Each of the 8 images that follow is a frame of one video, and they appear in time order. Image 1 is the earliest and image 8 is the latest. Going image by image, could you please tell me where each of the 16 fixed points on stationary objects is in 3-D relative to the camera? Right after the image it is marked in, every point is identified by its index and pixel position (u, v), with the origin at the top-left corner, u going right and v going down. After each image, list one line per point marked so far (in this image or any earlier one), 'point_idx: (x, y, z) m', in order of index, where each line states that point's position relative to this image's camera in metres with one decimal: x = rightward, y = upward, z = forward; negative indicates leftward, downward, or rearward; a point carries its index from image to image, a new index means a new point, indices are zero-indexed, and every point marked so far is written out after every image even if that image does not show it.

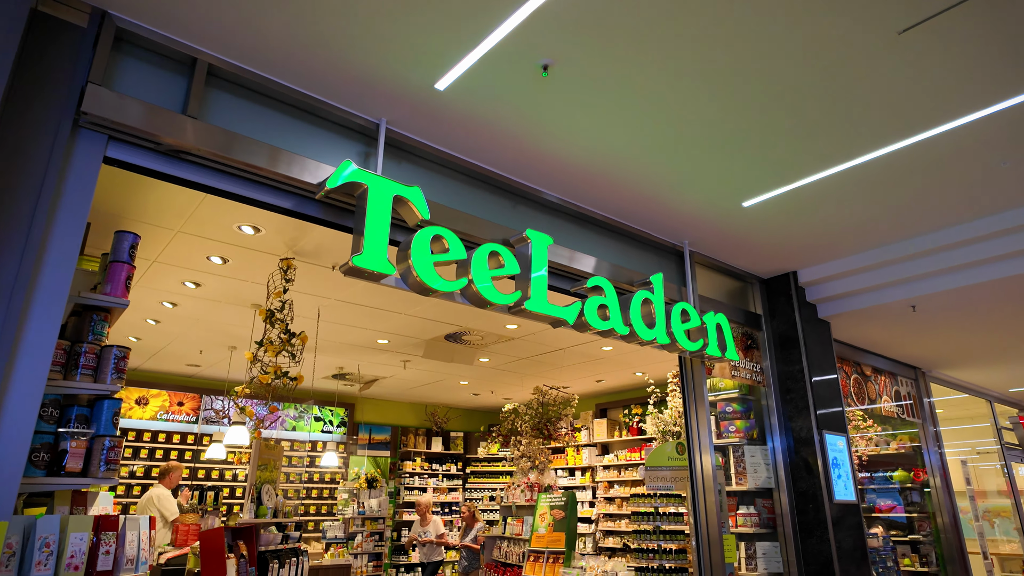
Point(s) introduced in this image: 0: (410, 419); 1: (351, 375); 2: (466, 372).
0: (-1.8, -2.4, +11.7) m
1: (-2.4, -1.3, +9.4) m
2: (-0.7, -1.2, +9.0) m
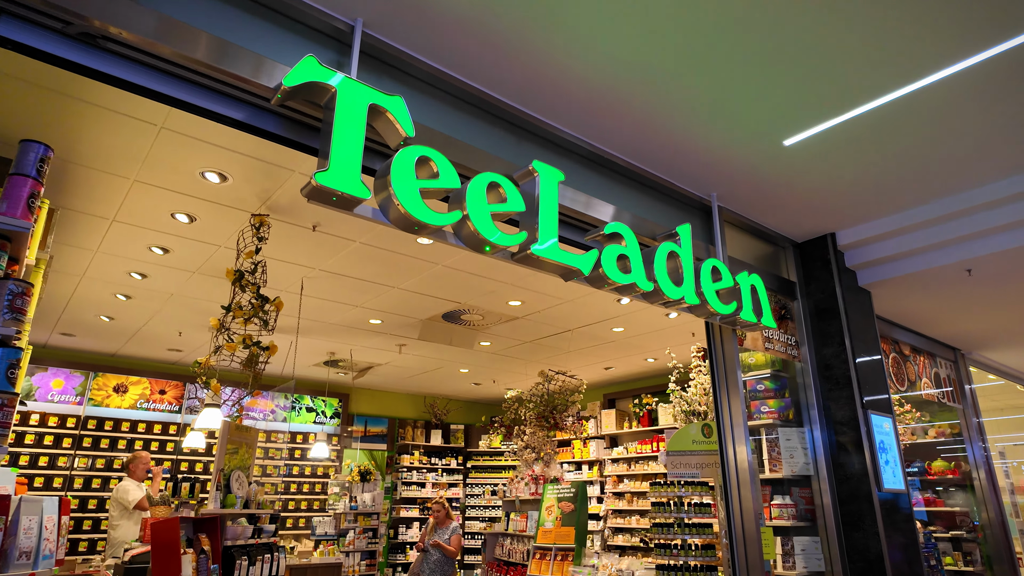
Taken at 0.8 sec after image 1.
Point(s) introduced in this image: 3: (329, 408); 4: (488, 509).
0: (-1.8, -2.1, +11.1) m
1: (-2.3, -1.0, +8.8) m
2: (-0.6, -0.9, +8.4) m
3: (-2.8, -1.9, +10.0) m
4: (-0.4, -3.8, +11.0) m
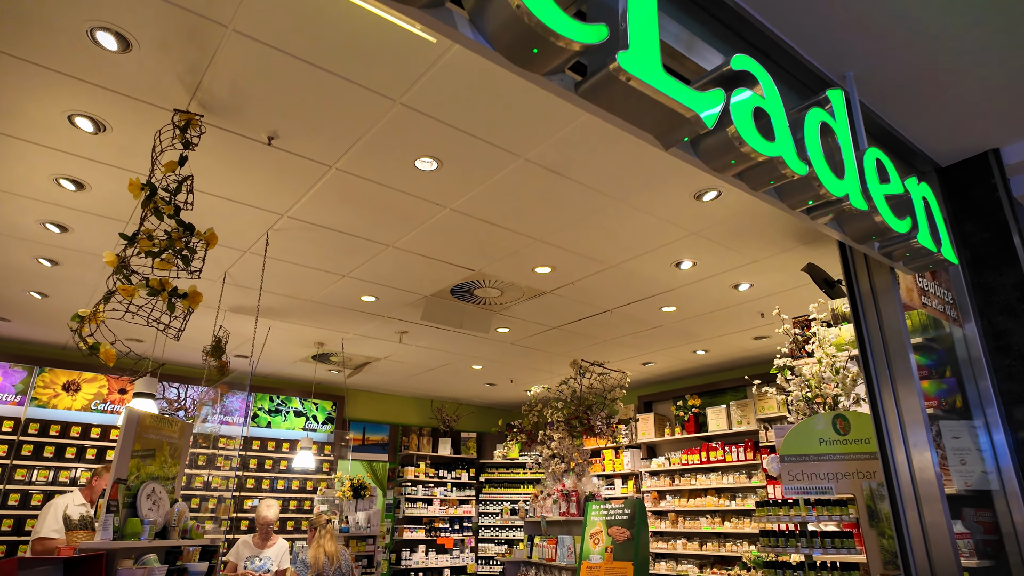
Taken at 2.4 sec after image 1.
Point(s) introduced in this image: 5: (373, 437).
0: (-1.5, -1.9, +9.7) m
1: (-2.1, -0.8, +7.5) m
2: (-0.4, -0.7, +7.1) m
3: (-2.6, -1.7, +8.7) m
4: (-0.1, -3.6, +9.5) m
5: (-2.0, -2.1, +9.2) m
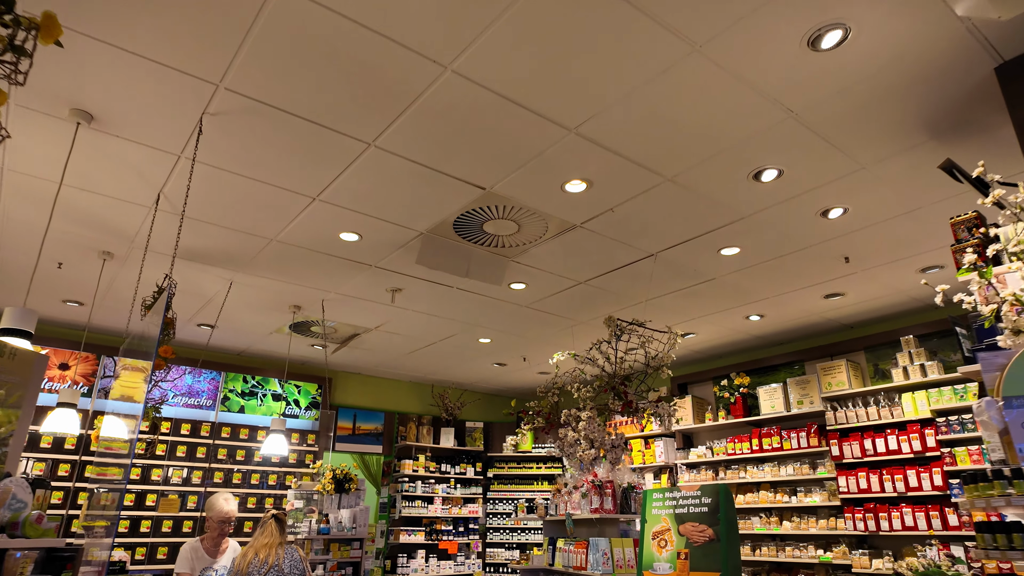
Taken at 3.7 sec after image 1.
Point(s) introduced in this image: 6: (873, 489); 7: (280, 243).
0: (-1.3, -1.5, +8.5) m
1: (-1.9, -0.4, +6.3) m
2: (-0.2, -0.2, +5.9) m
3: (-2.4, -1.3, +7.5) m
4: (0.0, -3.2, +8.3) m
5: (-1.8, -1.7, +8.0) m
6: (+3.0, -1.7, +5.4) m
7: (-1.6, +0.3, +4.5) m
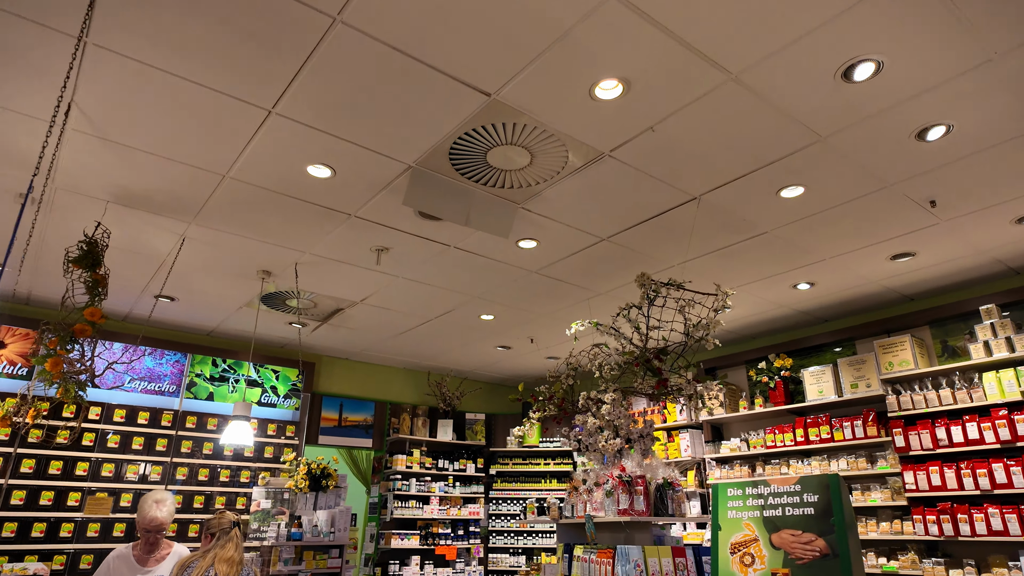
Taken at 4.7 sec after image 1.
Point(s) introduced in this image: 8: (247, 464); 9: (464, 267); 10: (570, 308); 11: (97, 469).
0: (-1.3, -1.2, +7.7) m
1: (-1.8, -0.1, +5.5) m
2: (-0.2, +0.1, +5.0) m
3: (-2.4, -1.0, +6.6) m
4: (+0.1, -2.9, +7.5) m
5: (-1.8, -1.4, +7.2) m
6: (+3.1, -1.4, +4.6) m
7: (-1.6, +0.6, +3.7) m
8: (-2.5, -1.7, +6.1) m
9: (-0.4, +0.2, +4.8) m
10: (+0.5, -0.2, +5.6) m
11: (-3.5, -1.5, +5.4) m
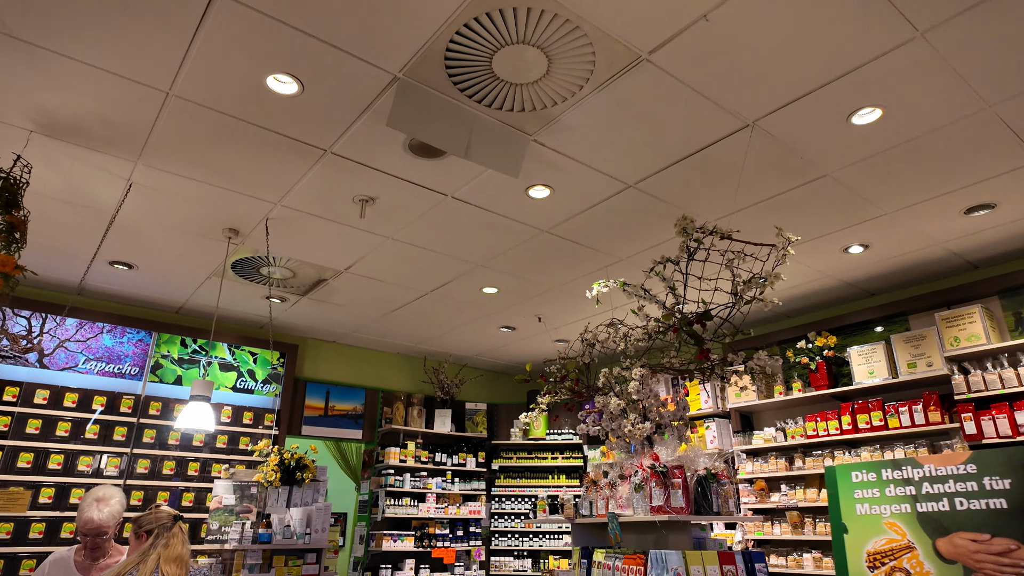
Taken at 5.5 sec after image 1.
0: (-1.2, -1.0, +7.0) m
1: (-1.8, +0.2, +4.8) m
2: (-0.1, +0.3, +4.4) m
3: (-2.3, -0.7, +5.9) m
4: (+0.1, -2.6, +6.8) m
5: (-1.7, -1.2, +6.5) m
6: (+3.1, -1.1, +3.9) m
7: (-1.5, +0.9, +3.0) m
8: (-2.5, -1.4, +5.4) m
9: (-0.3, +0.4, +4.1) m
10: (+0.6, +0.1, +4.9) m
11: (-3.4, -1.3, +4.7) m
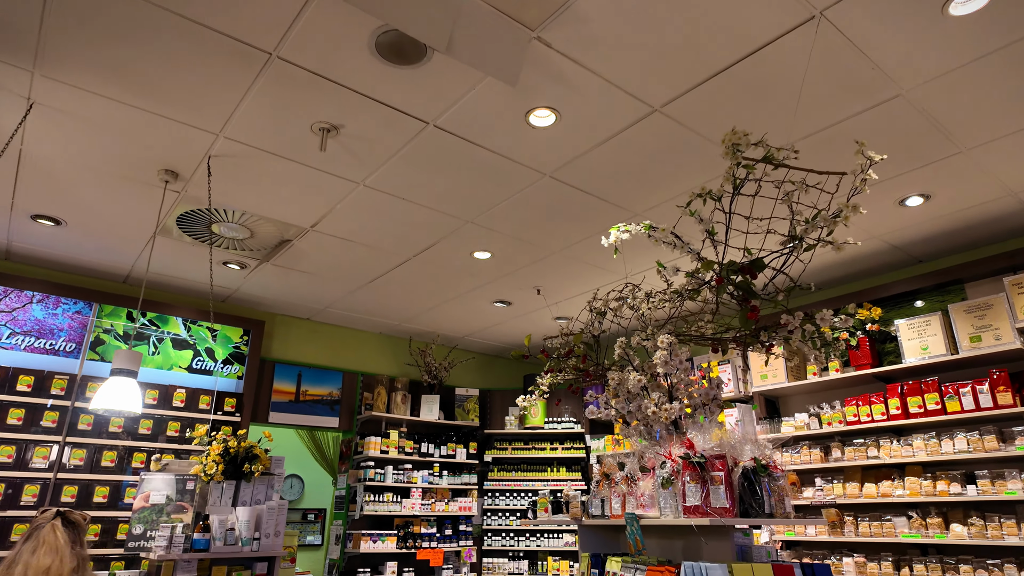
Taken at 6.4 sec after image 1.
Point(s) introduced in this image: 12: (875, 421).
0: (-1.3, -0.7, +6.3) m
1: (-1.8, +0.4, +4.1) m
2: (-0.1, +0.6, +3.6) m
3: (-2.4, -0.5, +5.2) m
4: (+0.1, -2.4, +6.1) m
5: (-1.8, -0.9, +5.8) m
6: (+3.1, -0.9, +3.2) m
7: (-1.5, +1.1, +2.2) m
8: (-2.5, -1.2, +4.7) m
9: (-0.3, +0.6, +3.4) m
10: (+0.5, +0.3, +4.2) m
11: (-3.5, -1.0, +4.0) m
12: (+2.4, -0.9, +4.3) m
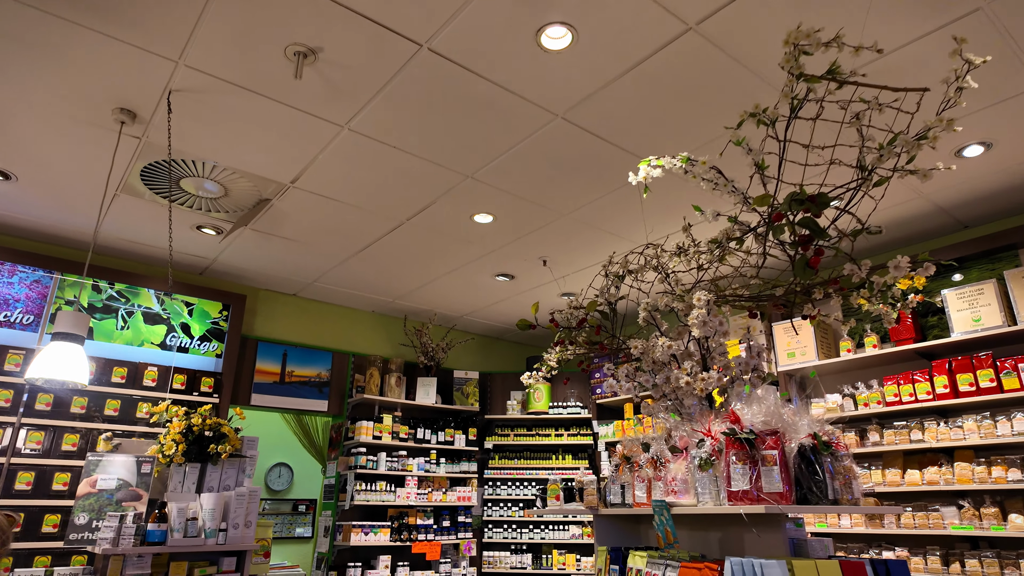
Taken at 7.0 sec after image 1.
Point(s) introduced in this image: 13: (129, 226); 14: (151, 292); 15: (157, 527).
0: (-1.3, -0.5, +5.9) m
1: (-1.8, +0.6, +3.6) m
2: (-0.1, +0.8, +3.2) m
3: (-2.3, -0.3, +4.8) m
4: (+0.1, -2.1, +5.7) m
5: (-1.8, -0.7, +5.4) m
6: (+3.2, -0.7, +2.8) m
7: (-1.5, +1.3, +1.8) m
8: (-2.5, -1.0, +4.3) m
9: (-0.3, +0.8, +2.9) m
10: (+0.6, +0.5, +3.8) m
11: (-3.4, -0.8, +3.6) m
12: (+2.4, -0.7, +3.8) m
13: (-2.5, +0.4, +4.2) m
14: (-2.6, 0.0, +4.7) m
15: (-1.5, -1.0, +2.8) m
